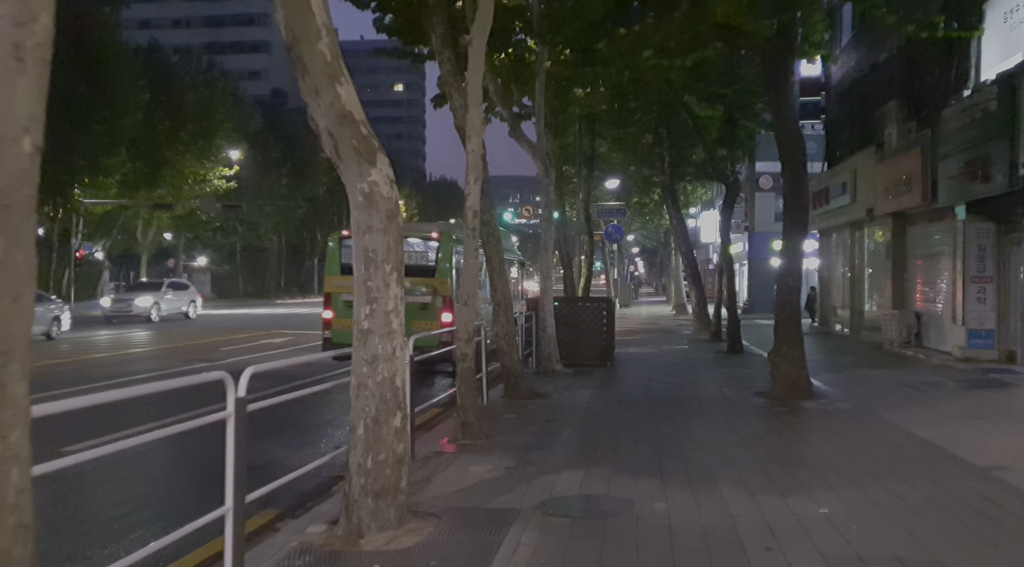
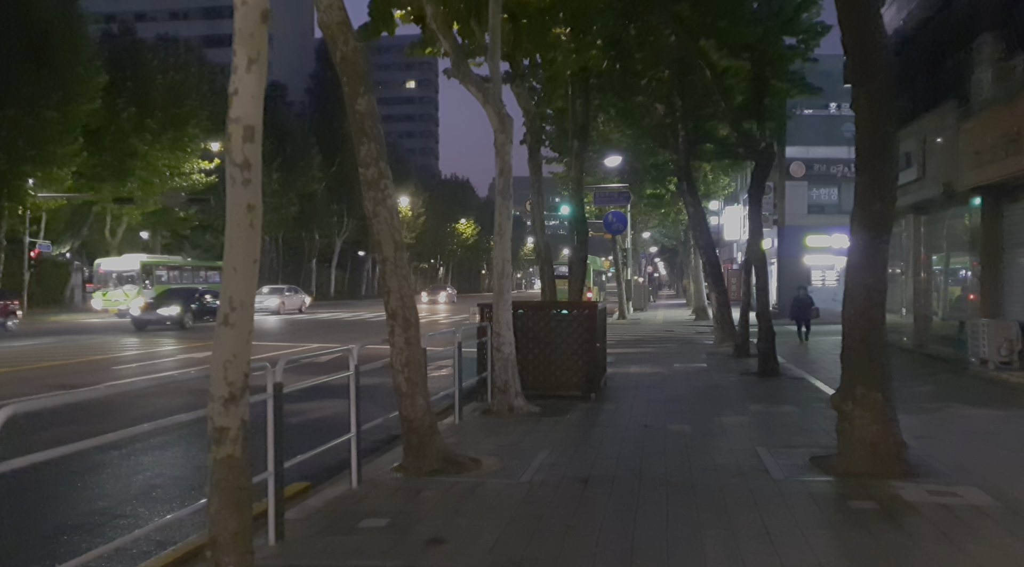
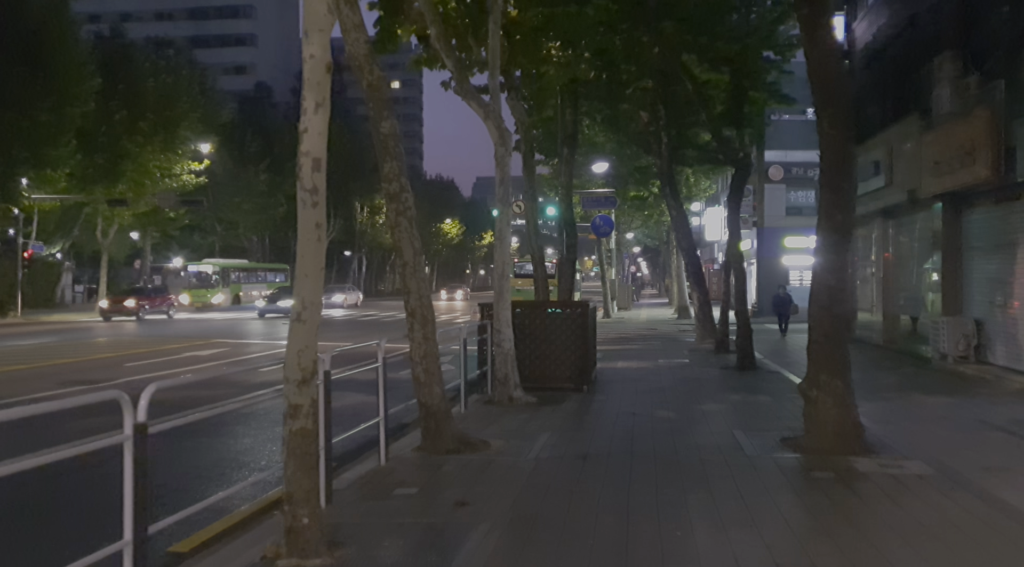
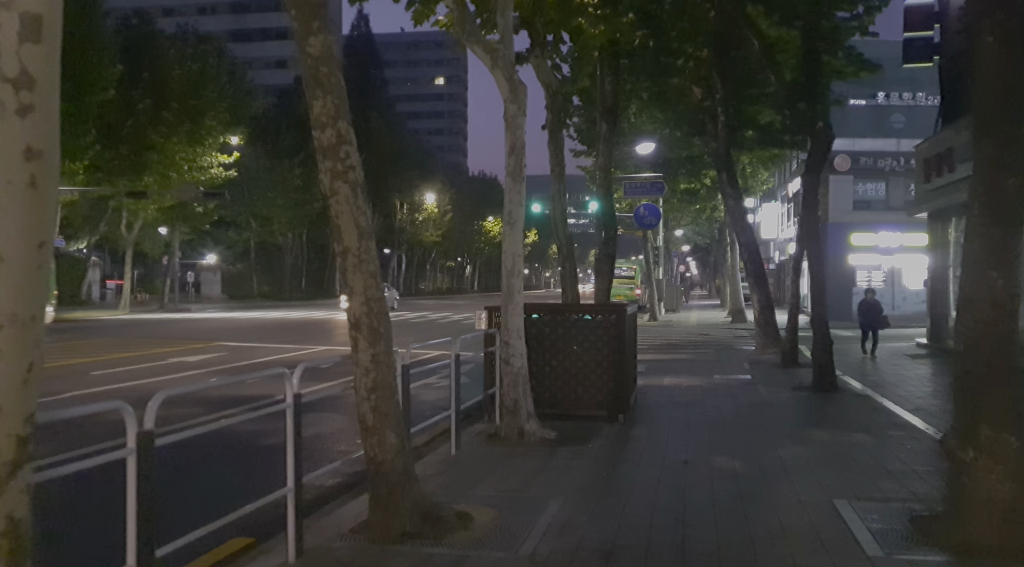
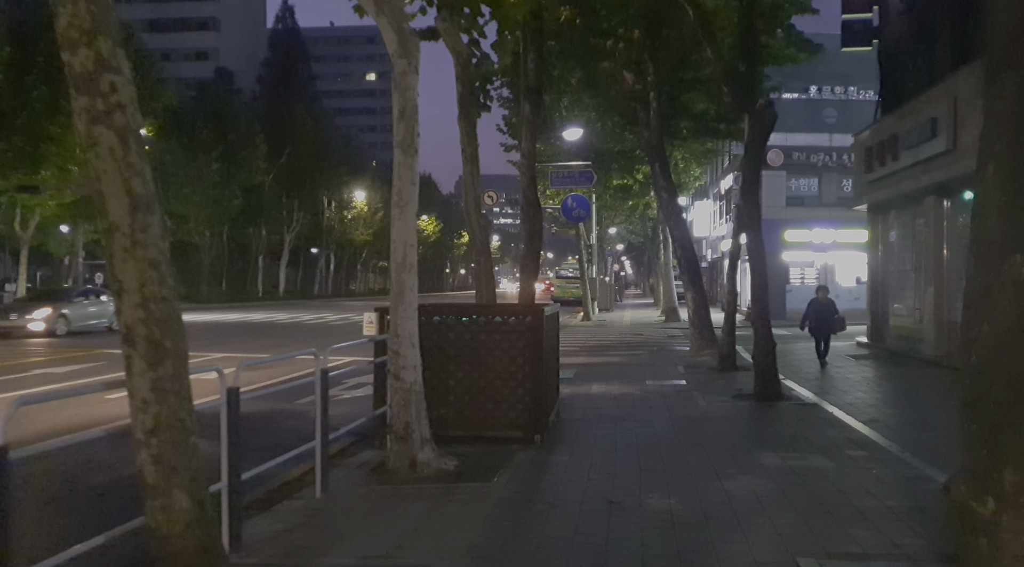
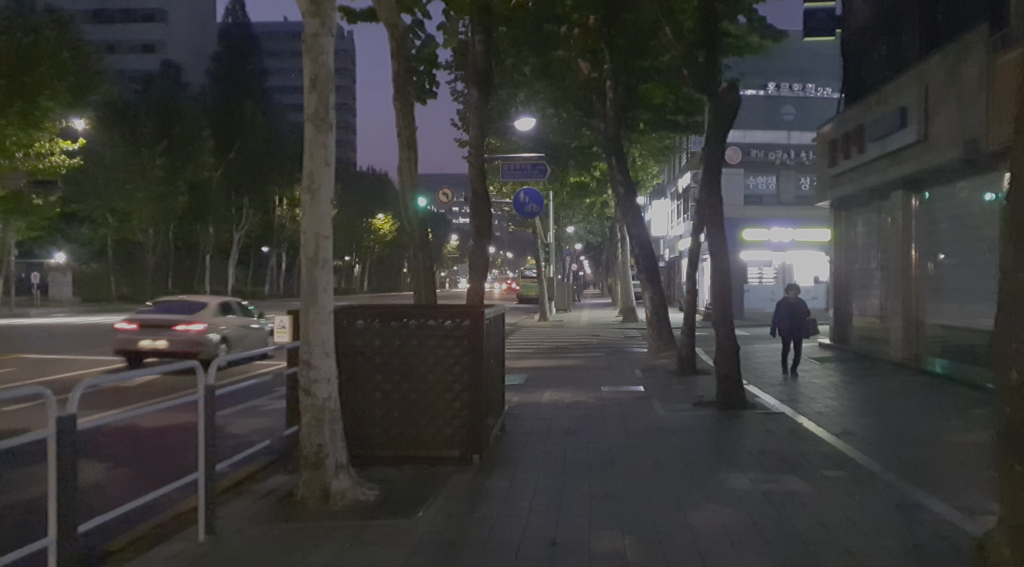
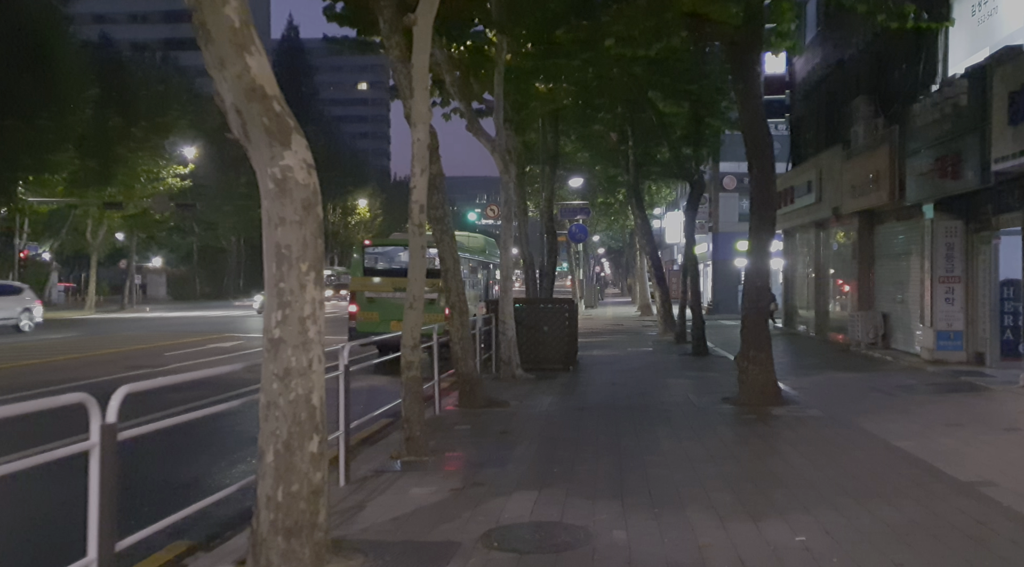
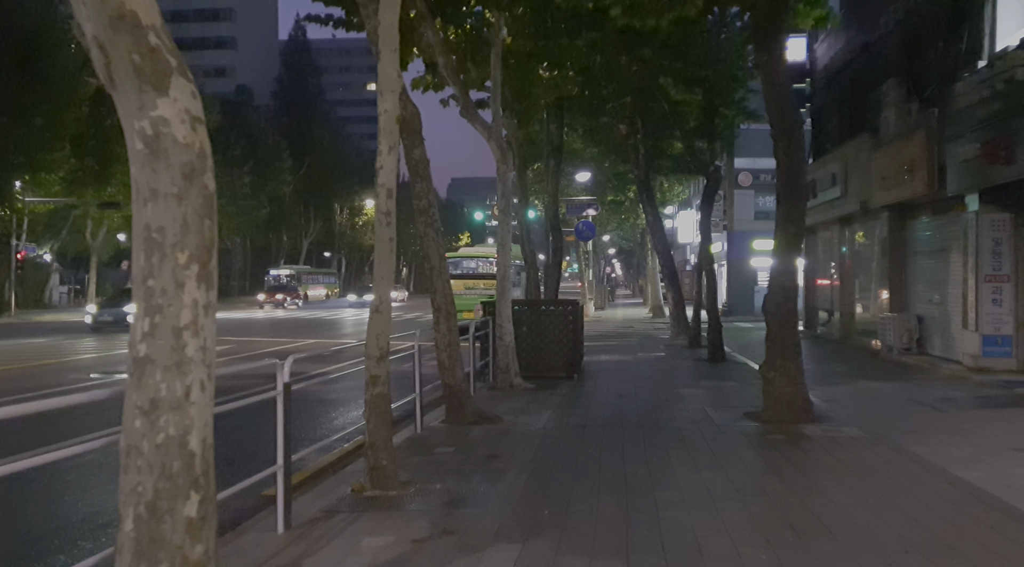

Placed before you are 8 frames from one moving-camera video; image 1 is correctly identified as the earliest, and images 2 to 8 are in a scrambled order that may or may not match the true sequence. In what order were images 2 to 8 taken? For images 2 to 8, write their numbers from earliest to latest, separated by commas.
7, 8, 3, 2, 4, 5, 6
